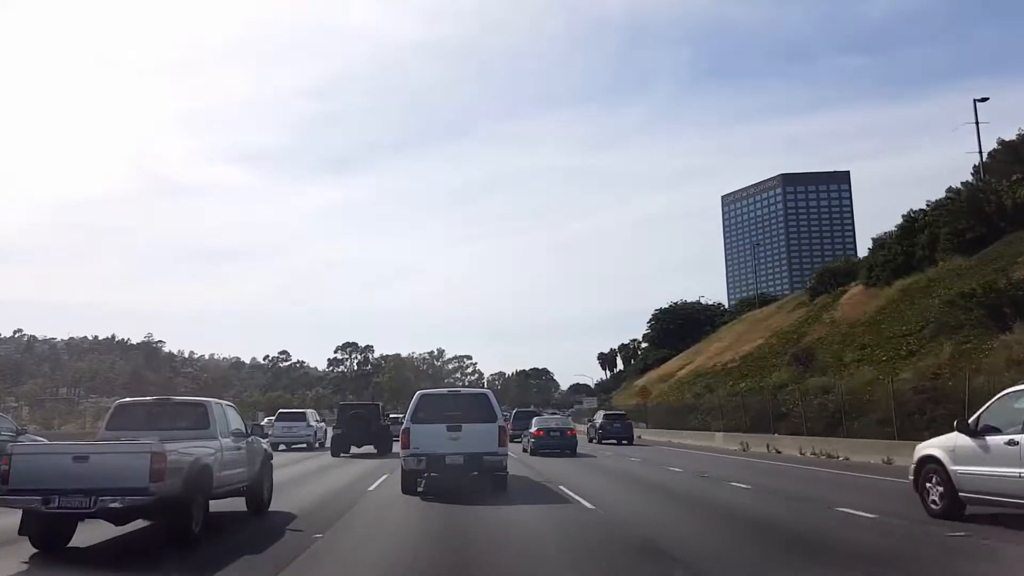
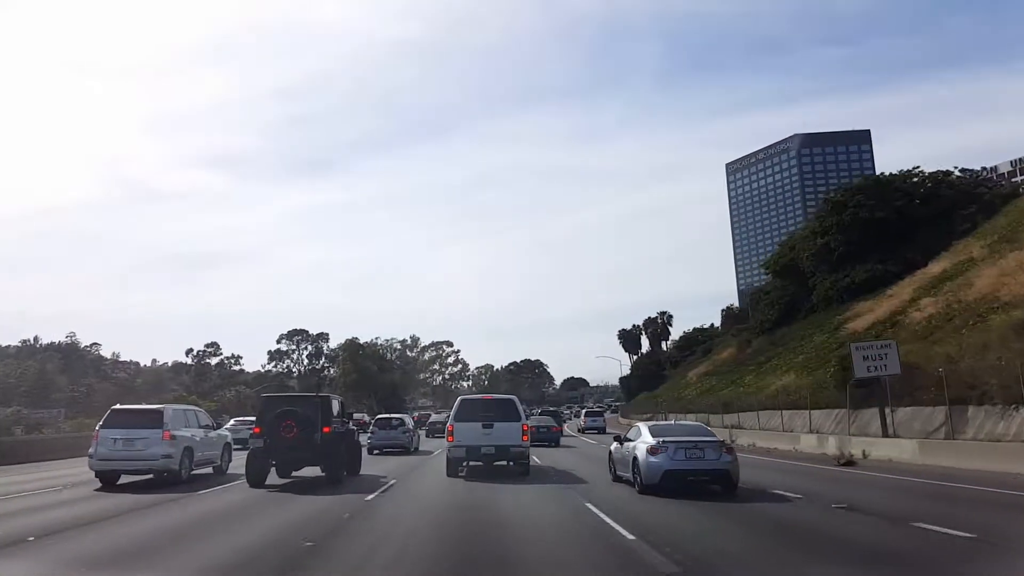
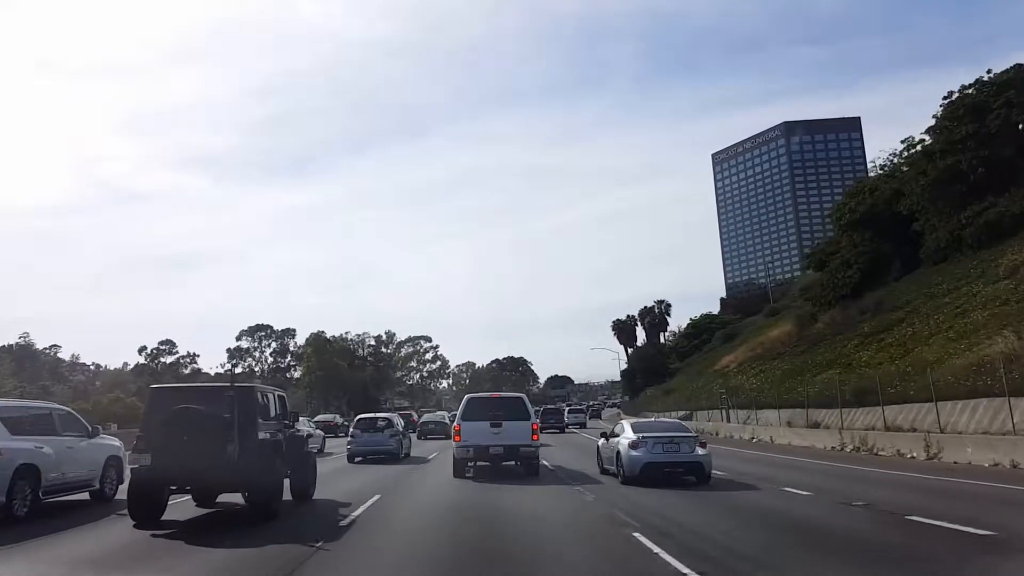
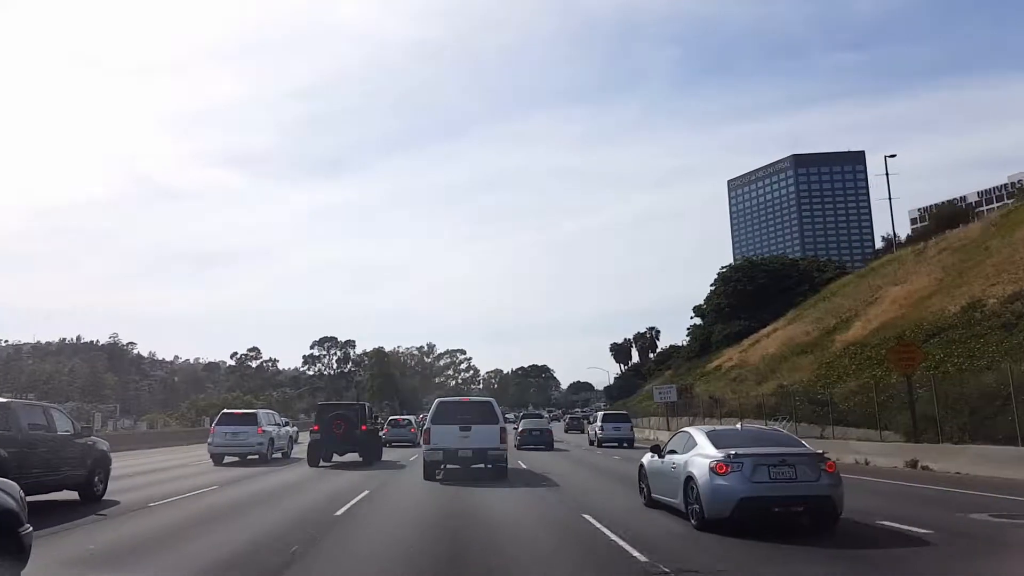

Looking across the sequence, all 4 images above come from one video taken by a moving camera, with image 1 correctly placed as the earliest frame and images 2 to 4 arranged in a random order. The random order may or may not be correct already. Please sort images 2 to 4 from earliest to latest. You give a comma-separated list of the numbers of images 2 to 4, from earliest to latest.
4, 2, 3
